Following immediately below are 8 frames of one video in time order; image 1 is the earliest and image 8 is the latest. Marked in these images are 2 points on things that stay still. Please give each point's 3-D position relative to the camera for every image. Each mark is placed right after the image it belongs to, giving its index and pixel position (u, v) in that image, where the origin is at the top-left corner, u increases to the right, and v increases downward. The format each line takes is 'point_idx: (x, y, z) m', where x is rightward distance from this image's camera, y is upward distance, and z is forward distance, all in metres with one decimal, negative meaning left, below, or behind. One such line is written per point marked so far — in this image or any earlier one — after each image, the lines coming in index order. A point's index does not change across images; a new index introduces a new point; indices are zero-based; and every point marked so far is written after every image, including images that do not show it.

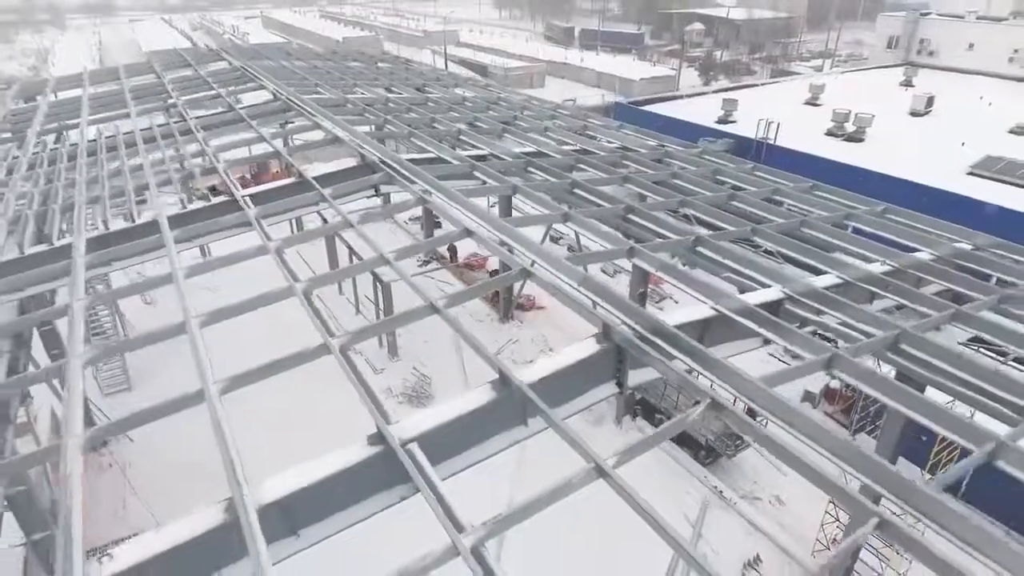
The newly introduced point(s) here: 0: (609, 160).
0: (+0.7, +1.0, +5.3) m
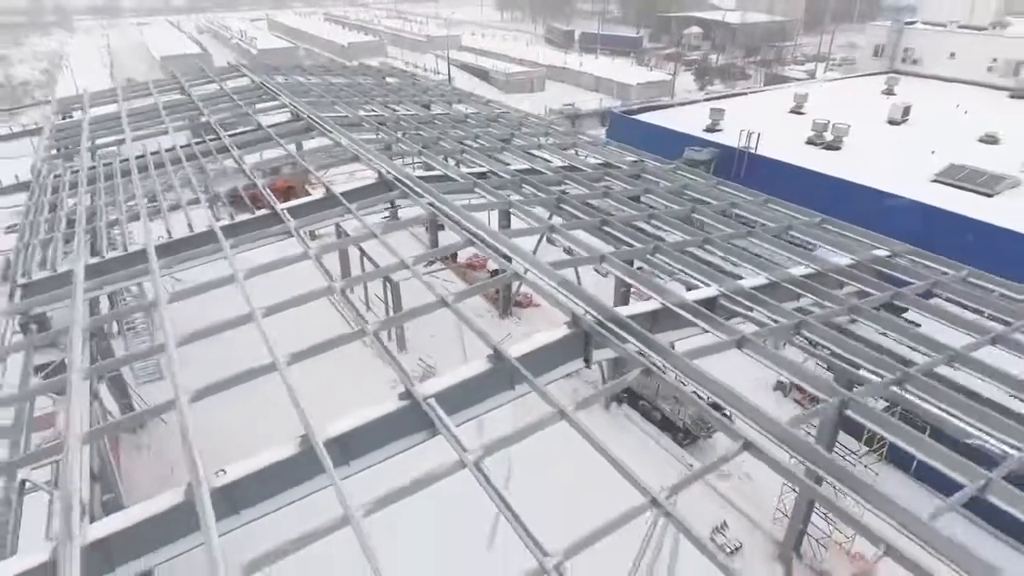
0: (+0.7, +1.0, +6.0) m
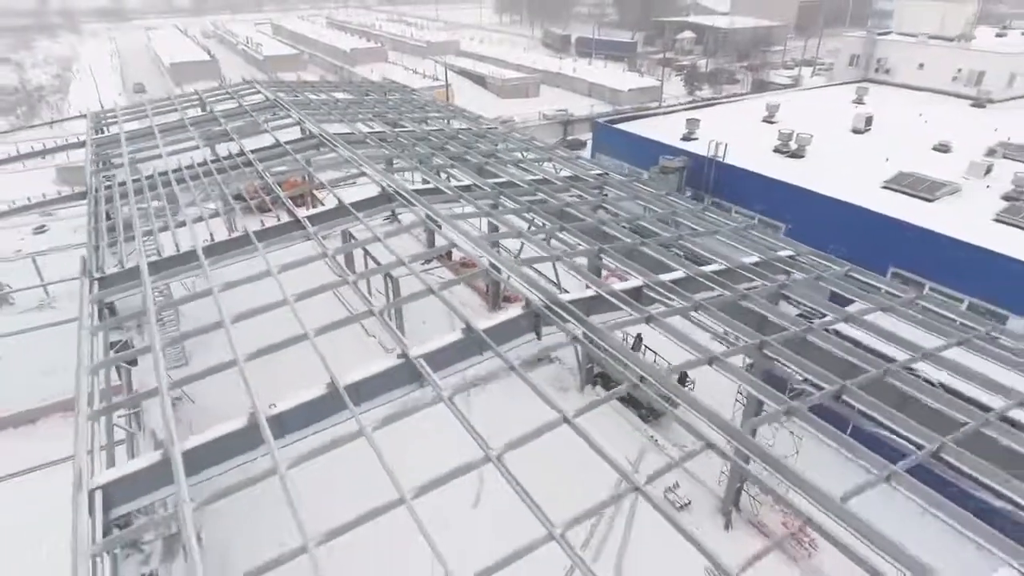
0: (+0.5, +1.0, +7.1) m
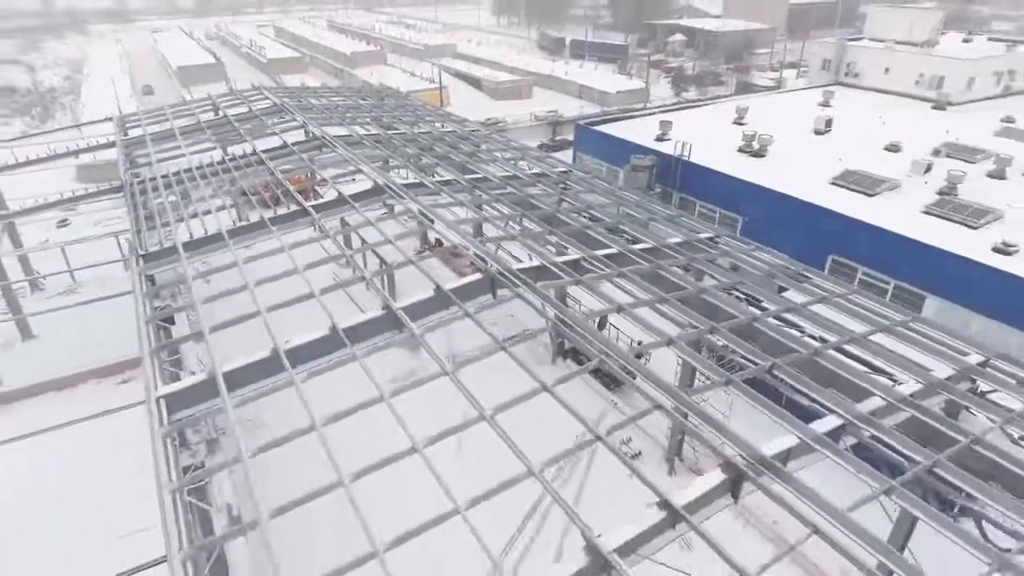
0: (+0.2, +1.3, +8.3) m
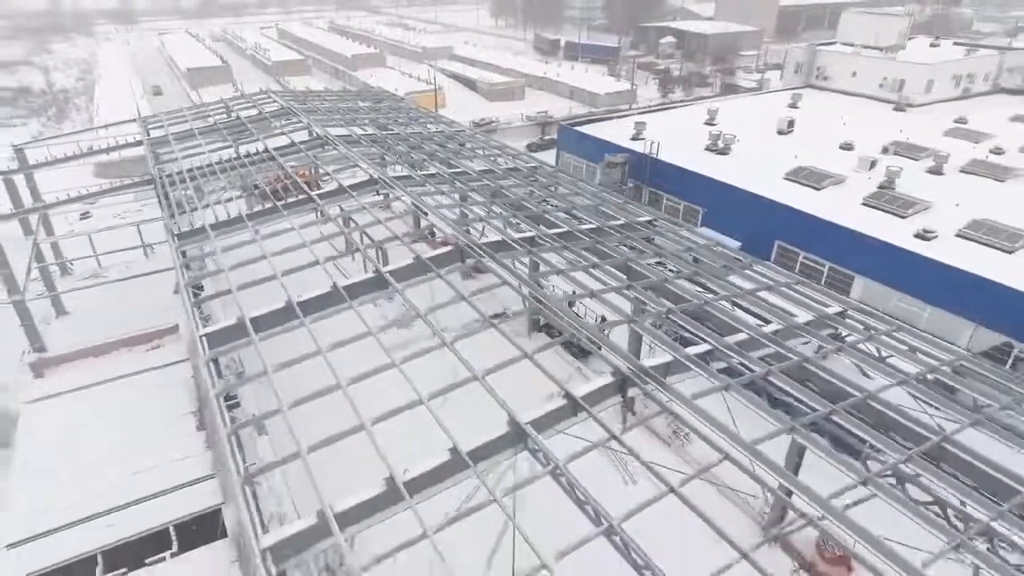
0: (-0.2, +1.6, +9.7) m
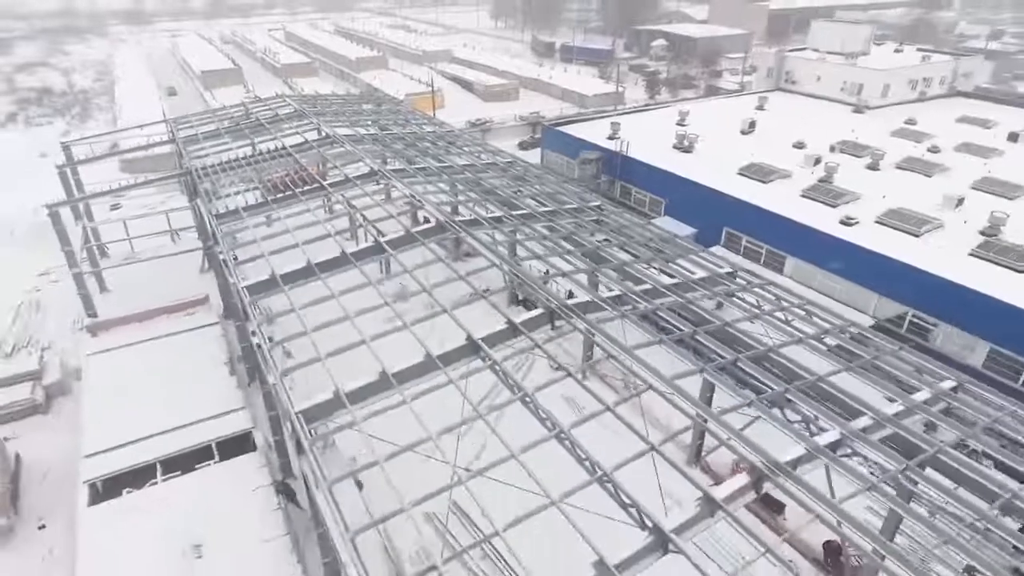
0: (-0.6, +2.0, +11.5) m
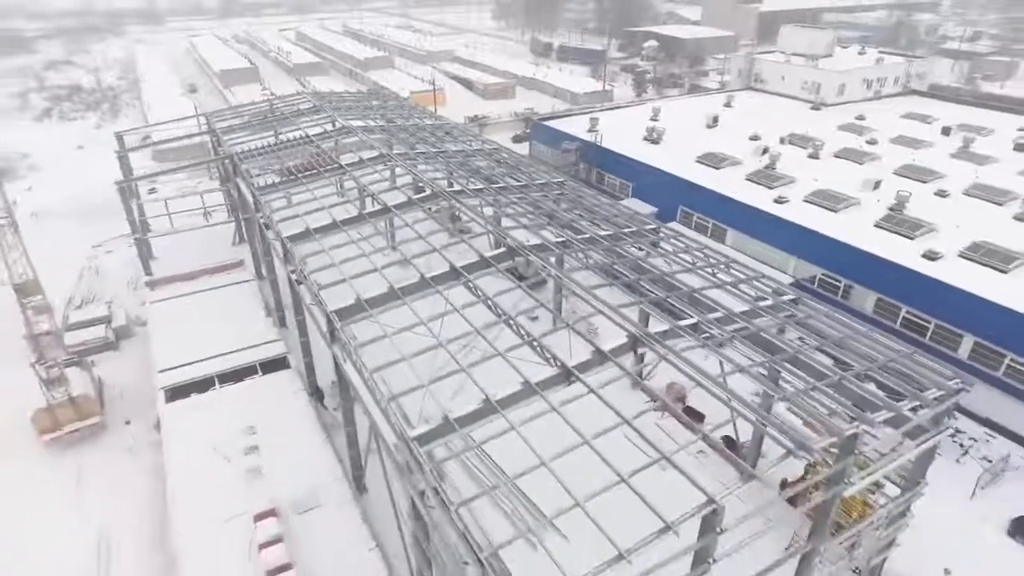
0: (-0.9, +2.8, +14.0) m
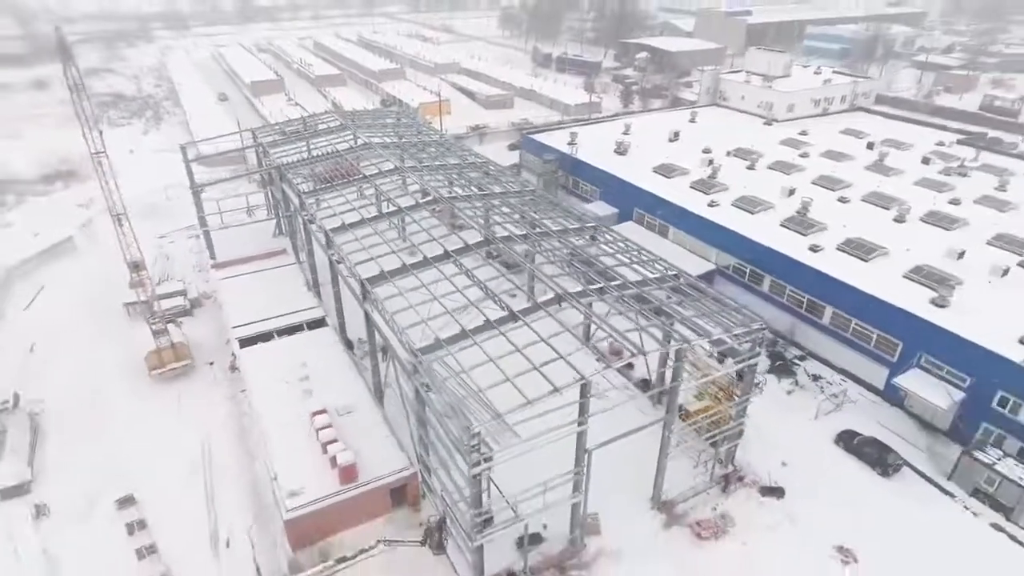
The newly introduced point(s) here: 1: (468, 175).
0: (-1.3, +3.3, +18.0) m
1: (-1.2, +3.0, +17.6) m
